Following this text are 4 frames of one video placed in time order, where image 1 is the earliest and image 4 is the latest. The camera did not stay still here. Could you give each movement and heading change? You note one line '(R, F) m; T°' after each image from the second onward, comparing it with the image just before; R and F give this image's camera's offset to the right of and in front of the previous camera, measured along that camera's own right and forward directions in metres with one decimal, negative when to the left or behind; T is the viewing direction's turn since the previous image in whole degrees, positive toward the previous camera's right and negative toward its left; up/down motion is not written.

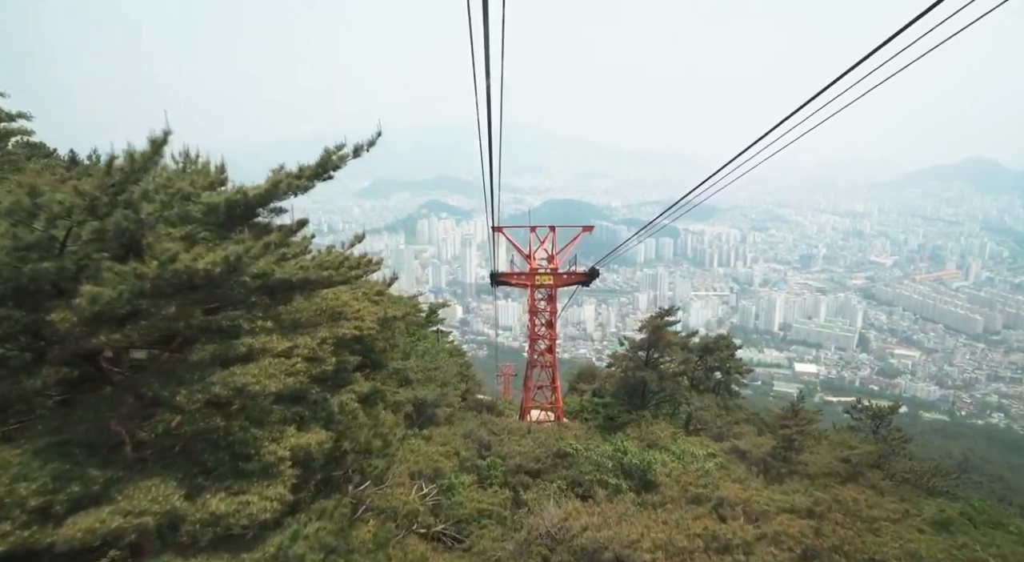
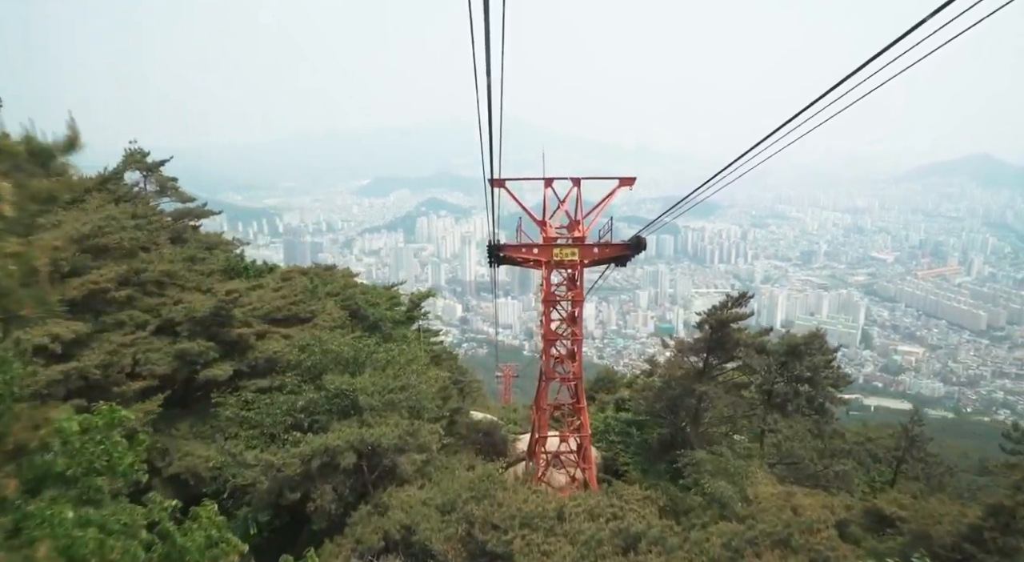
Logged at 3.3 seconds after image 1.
(-0.1, +4.9) m; 0°
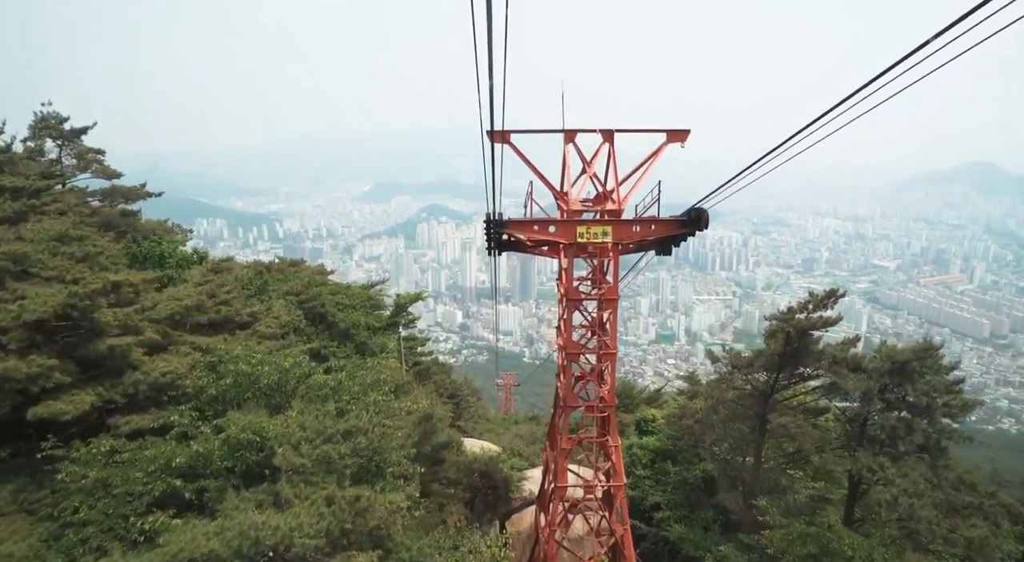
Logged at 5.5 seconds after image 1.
(-0.1, +3.2) m; 0°
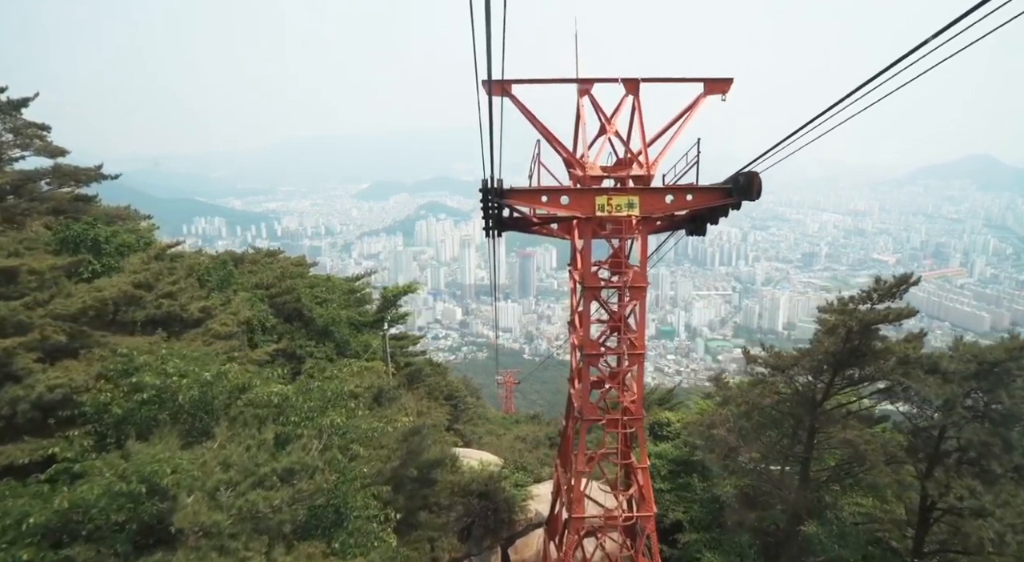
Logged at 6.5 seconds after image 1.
(0.0, +1.6) m; 0°
